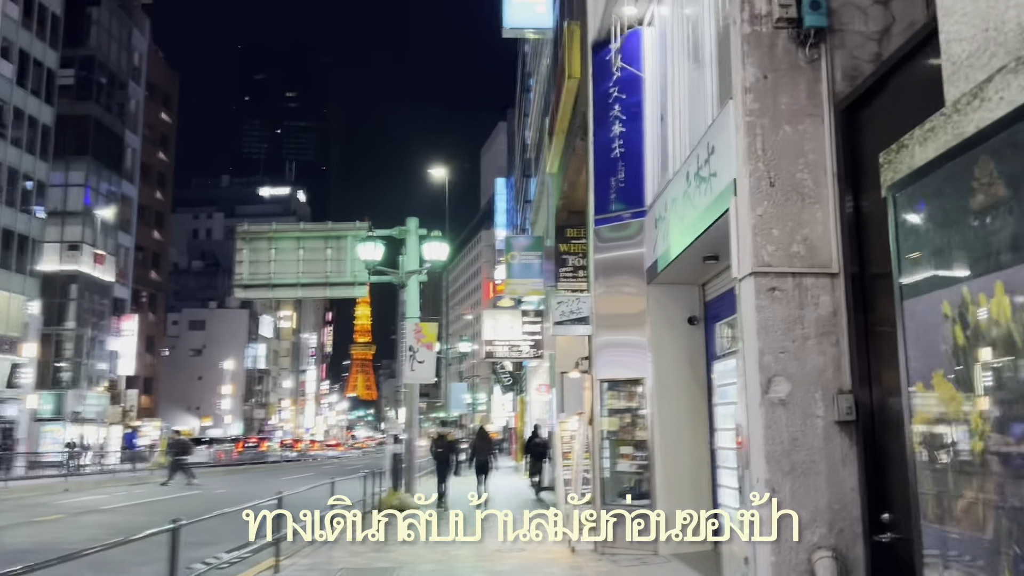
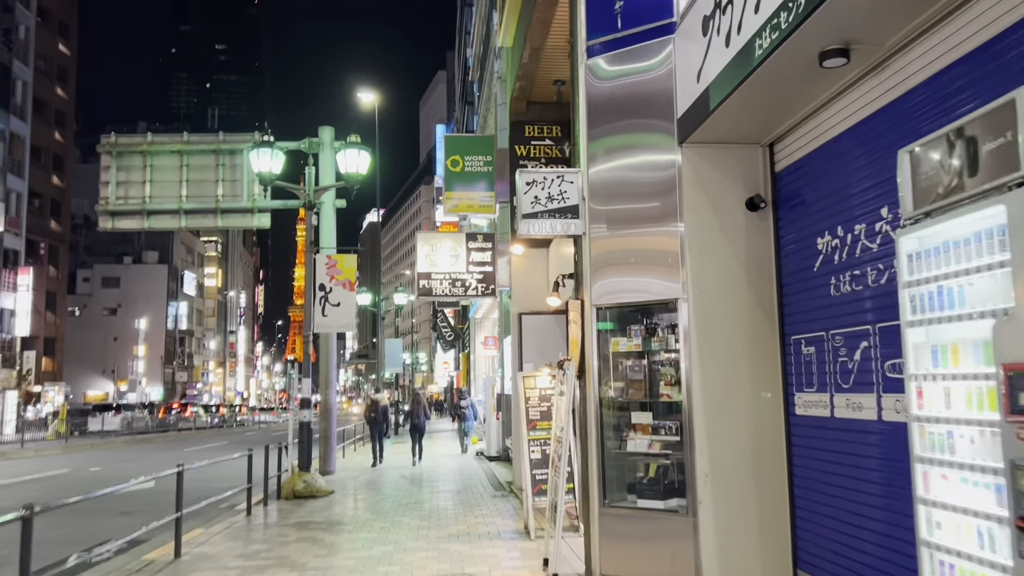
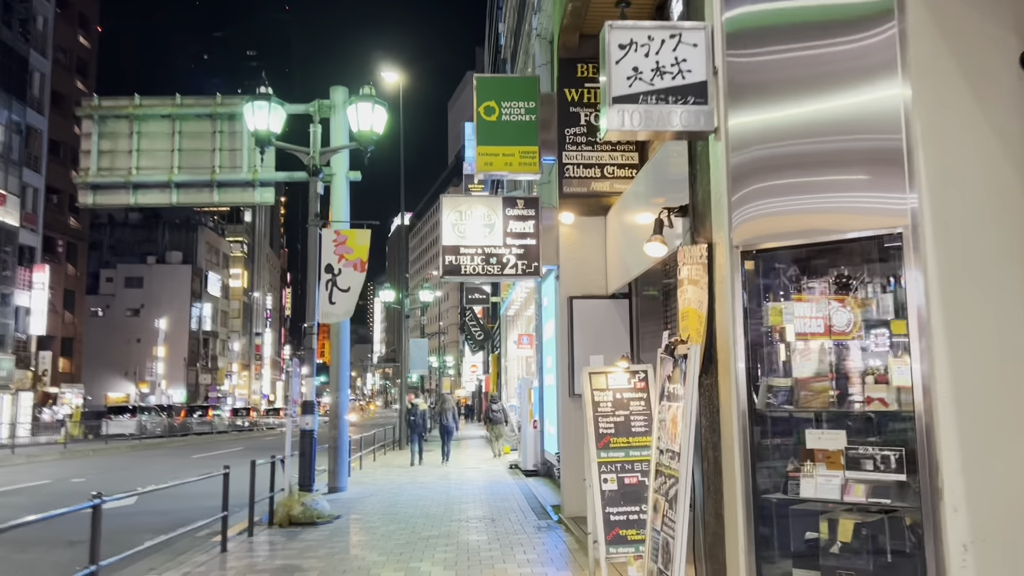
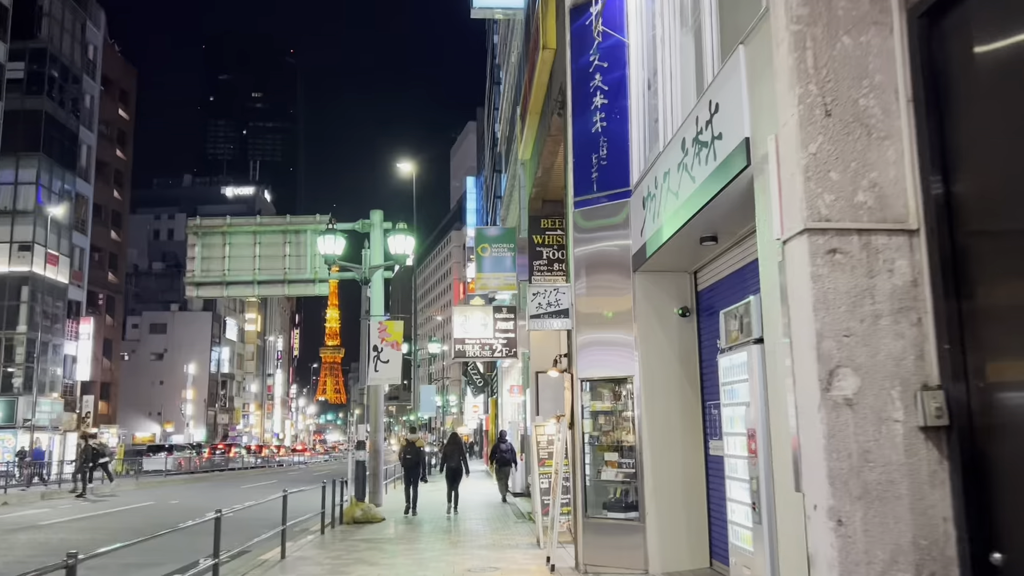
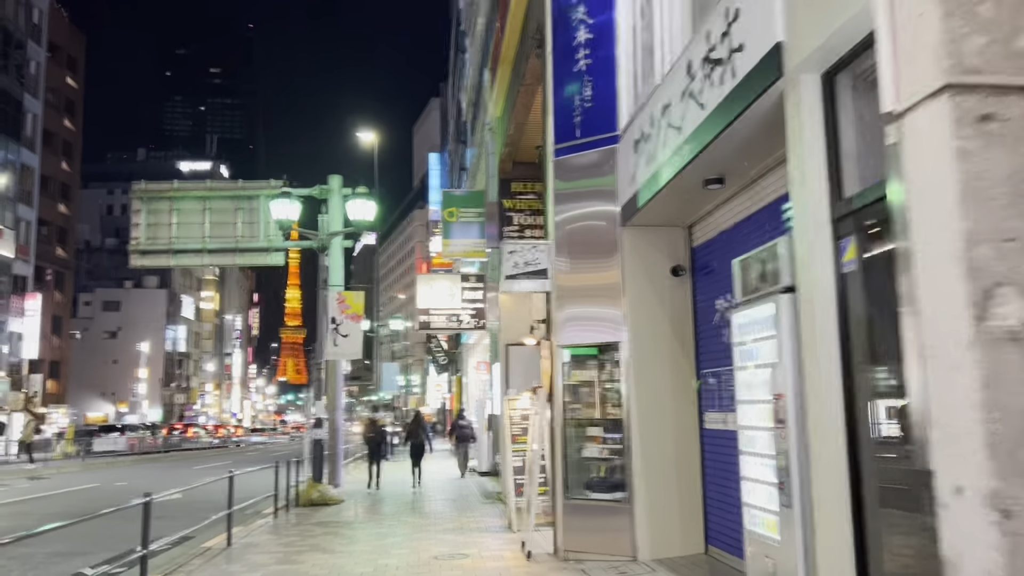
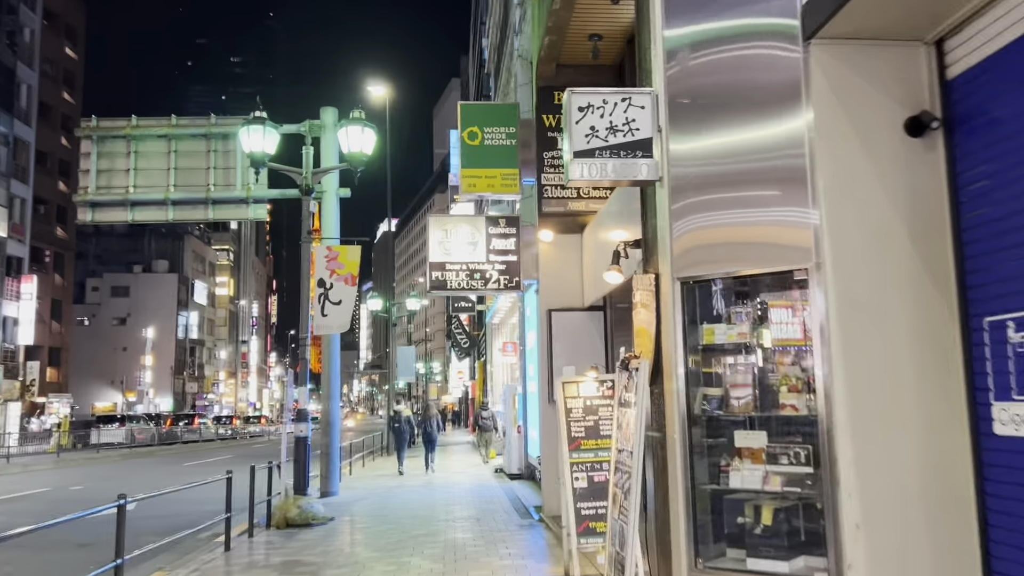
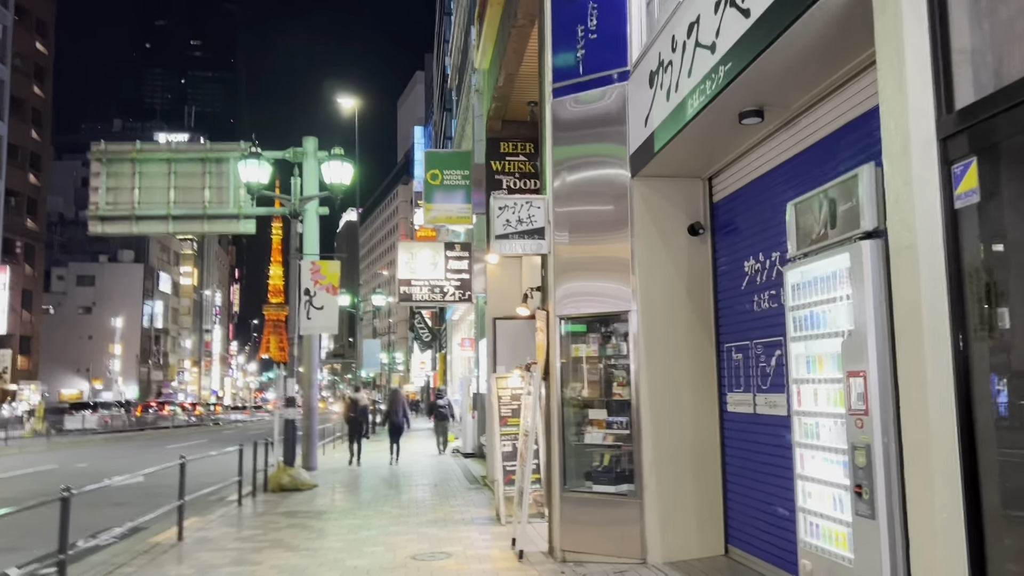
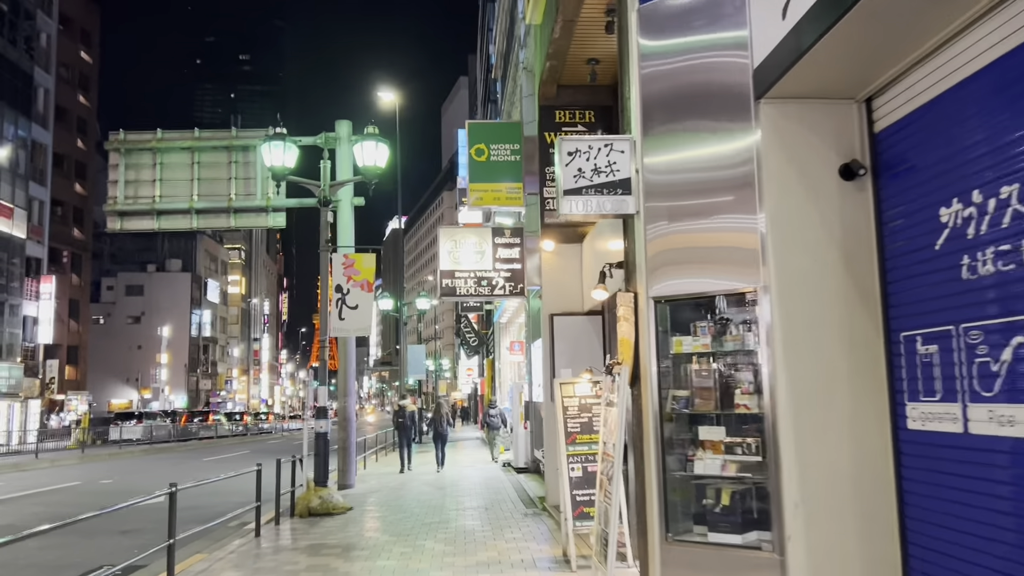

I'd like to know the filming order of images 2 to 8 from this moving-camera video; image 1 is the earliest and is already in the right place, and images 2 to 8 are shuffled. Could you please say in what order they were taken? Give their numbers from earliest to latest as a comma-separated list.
4, 5, 7, 2, 8, 6, 3
